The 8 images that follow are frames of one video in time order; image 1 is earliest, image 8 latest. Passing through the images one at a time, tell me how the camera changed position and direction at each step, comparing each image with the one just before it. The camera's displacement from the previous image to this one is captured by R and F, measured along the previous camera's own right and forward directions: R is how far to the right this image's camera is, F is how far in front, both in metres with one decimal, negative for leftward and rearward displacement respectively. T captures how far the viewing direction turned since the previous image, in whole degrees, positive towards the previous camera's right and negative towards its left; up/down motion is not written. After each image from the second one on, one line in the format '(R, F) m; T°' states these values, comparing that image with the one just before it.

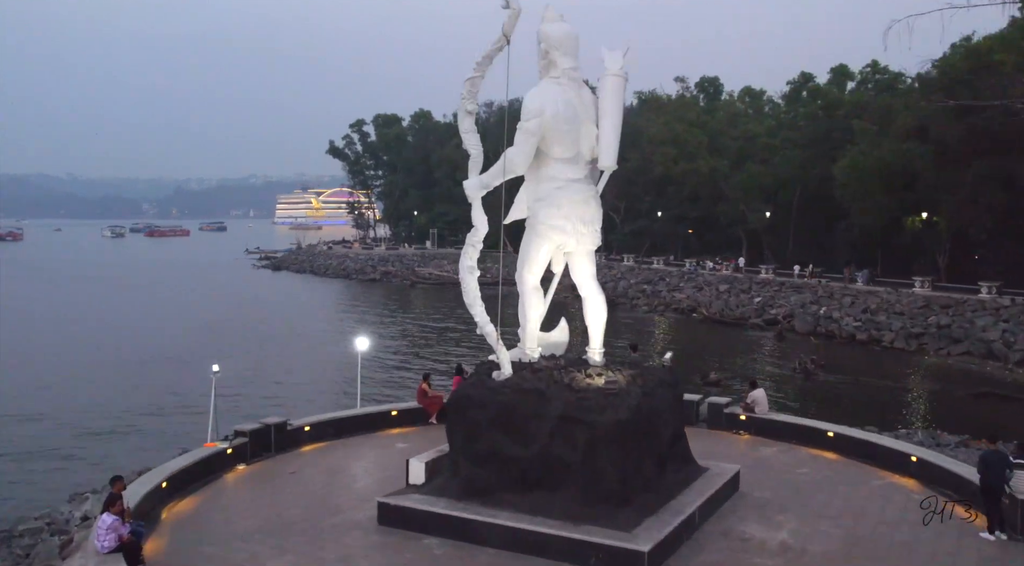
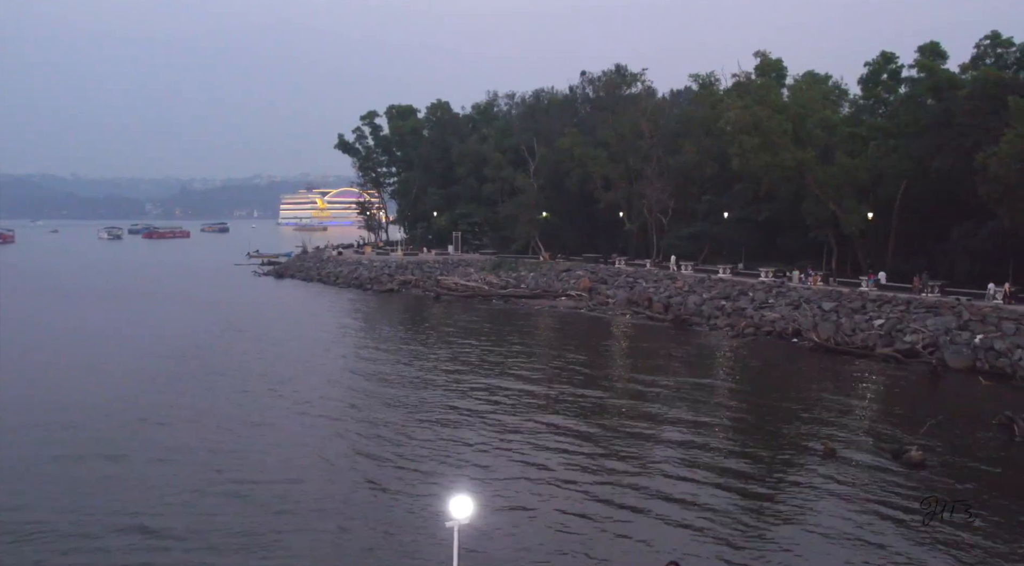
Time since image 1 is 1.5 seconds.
(-1.8, +6.8) m; 0°
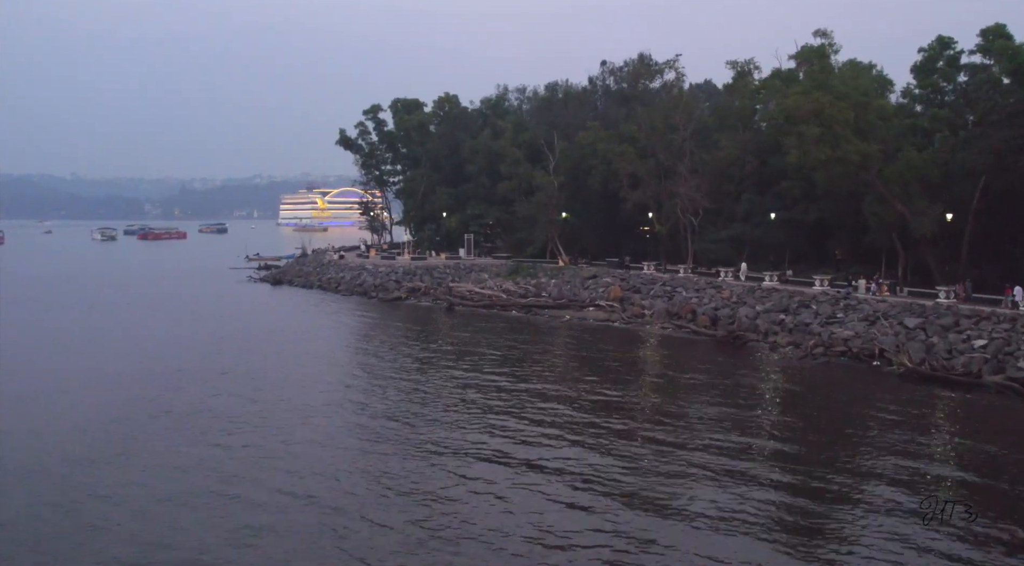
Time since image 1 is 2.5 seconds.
(-0.9, +4.2) m; 0°
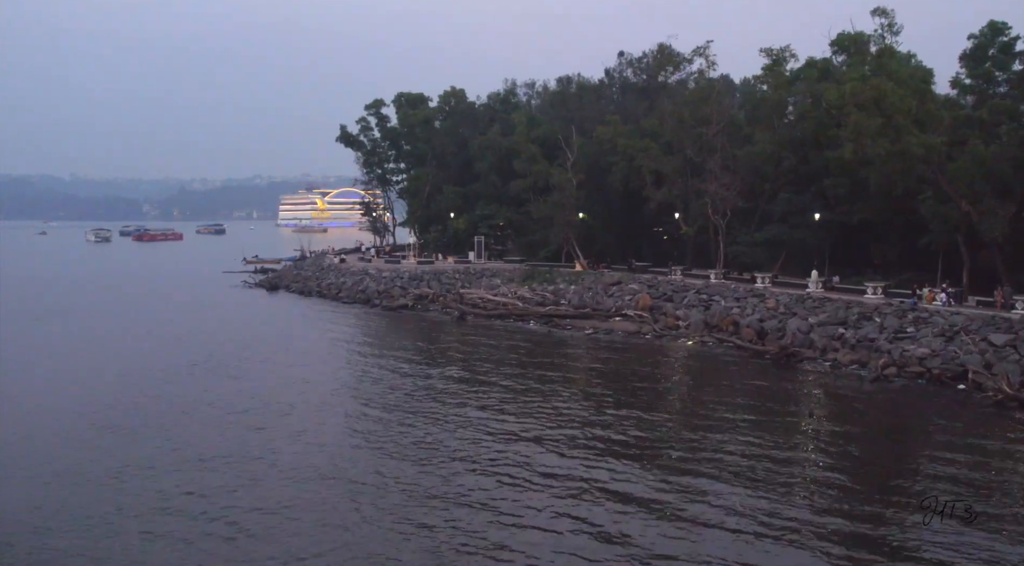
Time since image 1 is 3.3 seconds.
(-0.7, +3.3) m; 0°
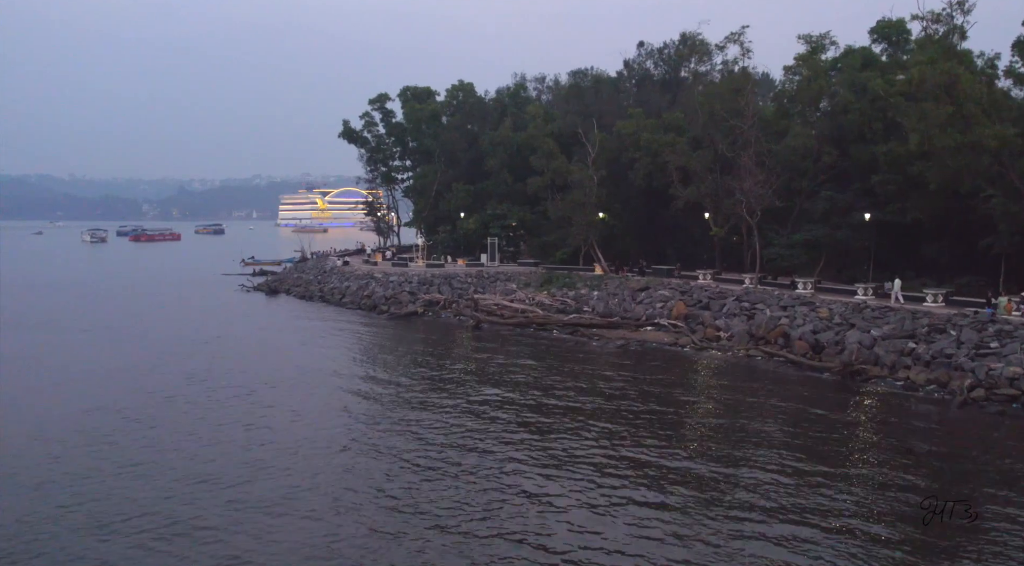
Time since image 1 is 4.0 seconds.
(-0.8, +2.8) m; 0°
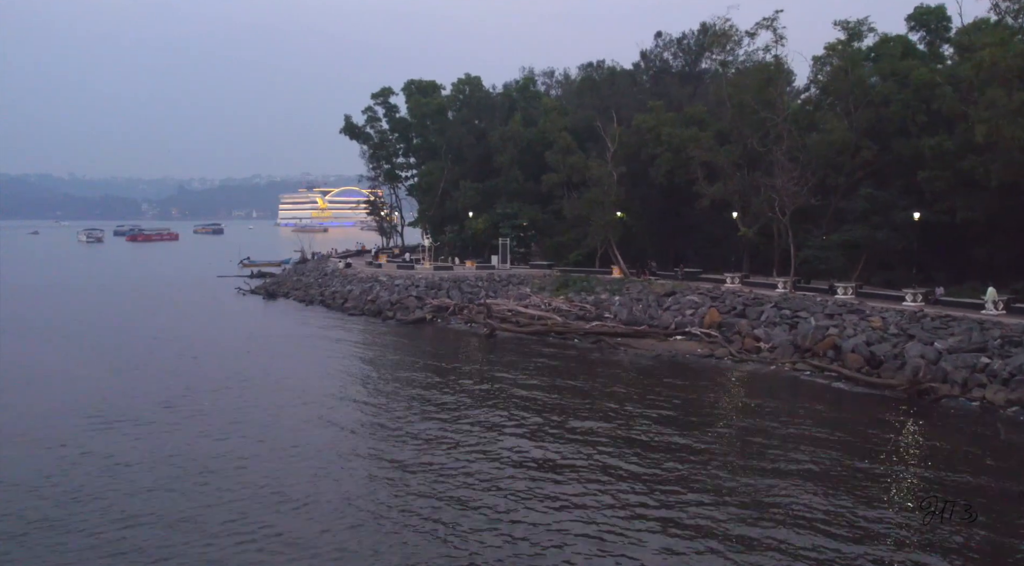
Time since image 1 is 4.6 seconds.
(-0.6, +2.4) m; 0°
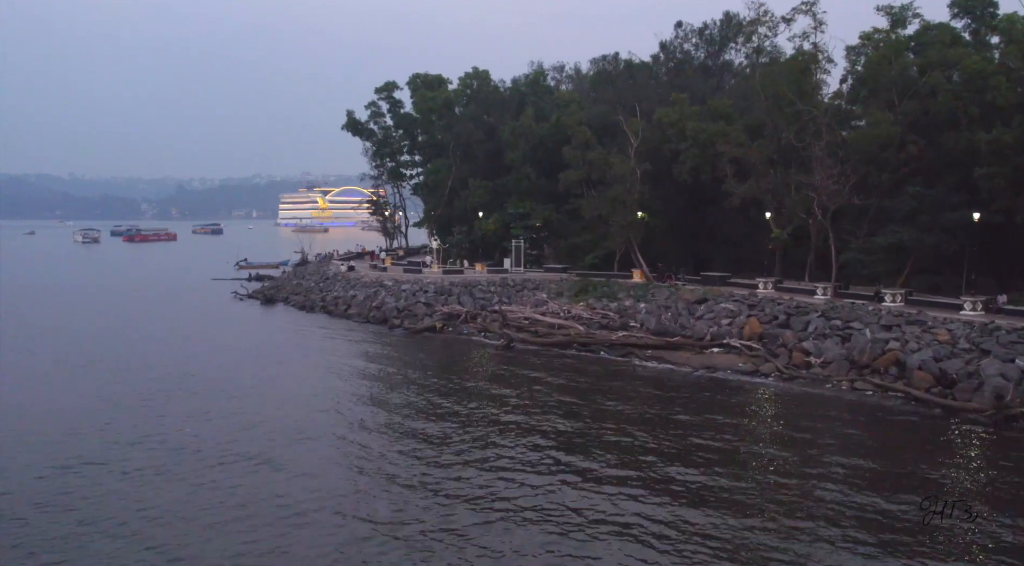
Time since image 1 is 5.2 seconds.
(-0.6, +2.5) m; 0°
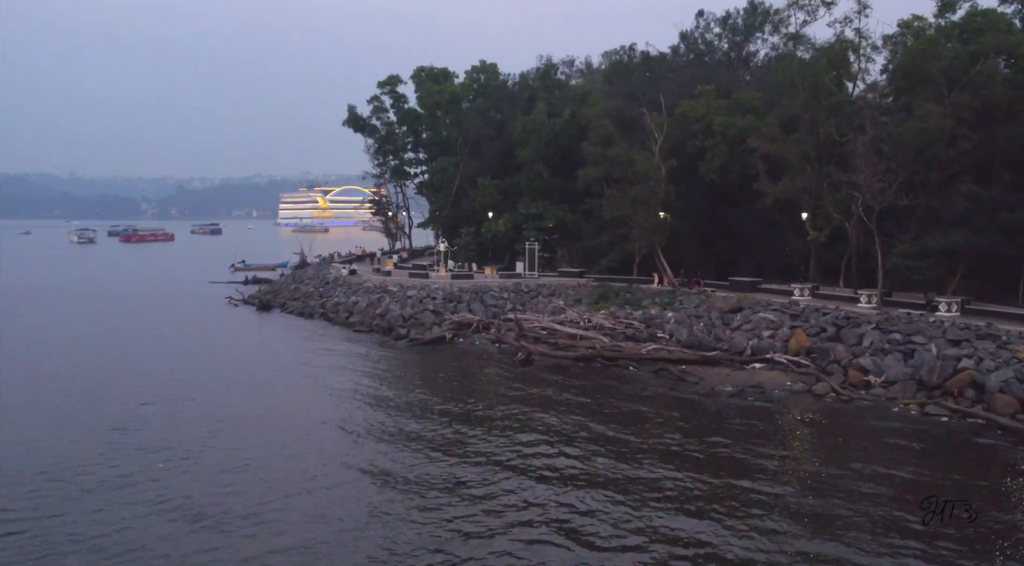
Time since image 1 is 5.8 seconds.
(-0.5, +2.5) m; 0°
